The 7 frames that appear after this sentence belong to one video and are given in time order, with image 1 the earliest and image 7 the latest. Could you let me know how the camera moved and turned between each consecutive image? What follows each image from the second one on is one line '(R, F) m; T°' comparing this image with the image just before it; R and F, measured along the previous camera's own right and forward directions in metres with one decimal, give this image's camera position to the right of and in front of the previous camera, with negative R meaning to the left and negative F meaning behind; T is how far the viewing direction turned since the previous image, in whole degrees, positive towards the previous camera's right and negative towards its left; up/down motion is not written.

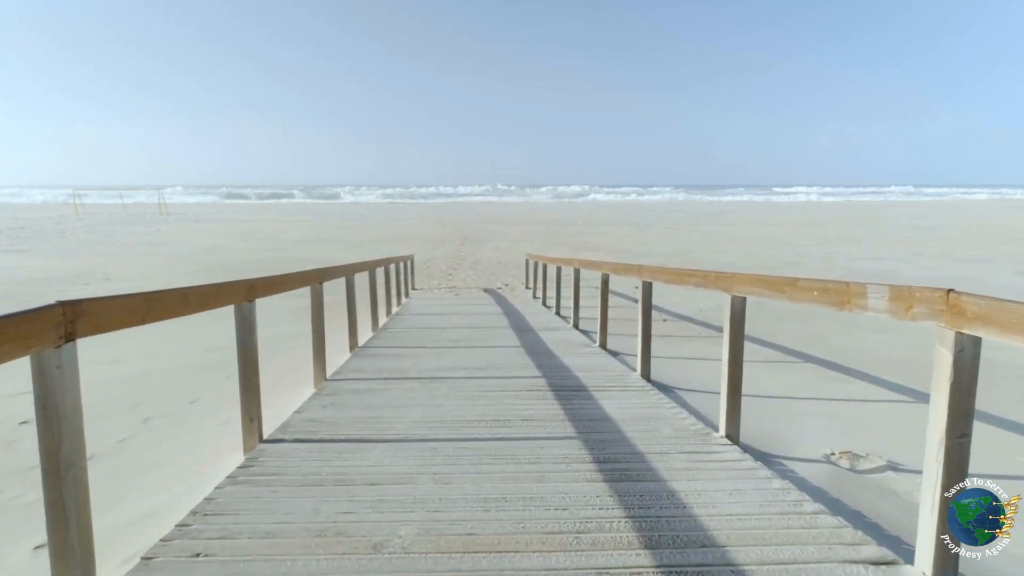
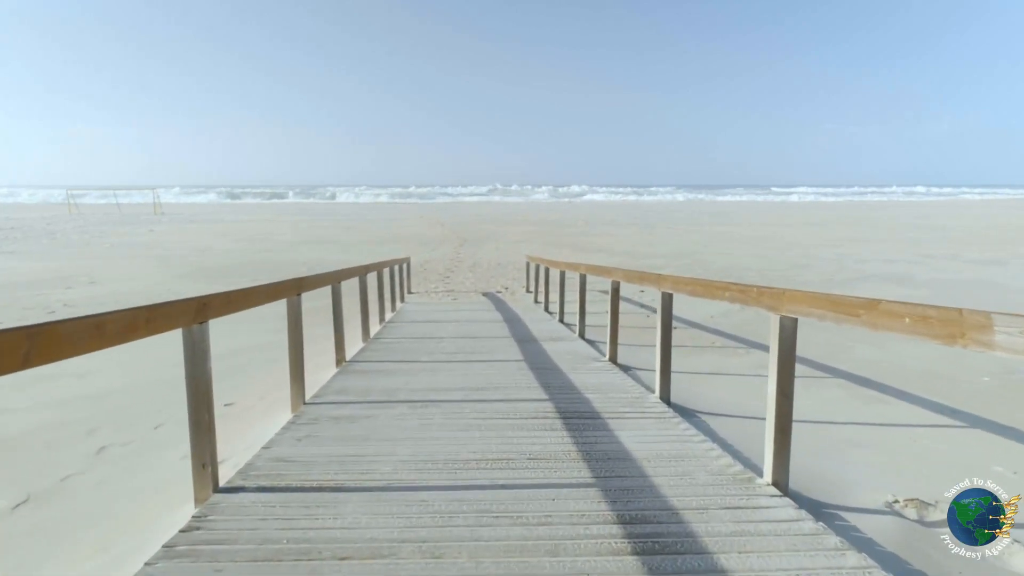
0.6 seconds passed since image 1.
(0.0, +0.4) m; 0°
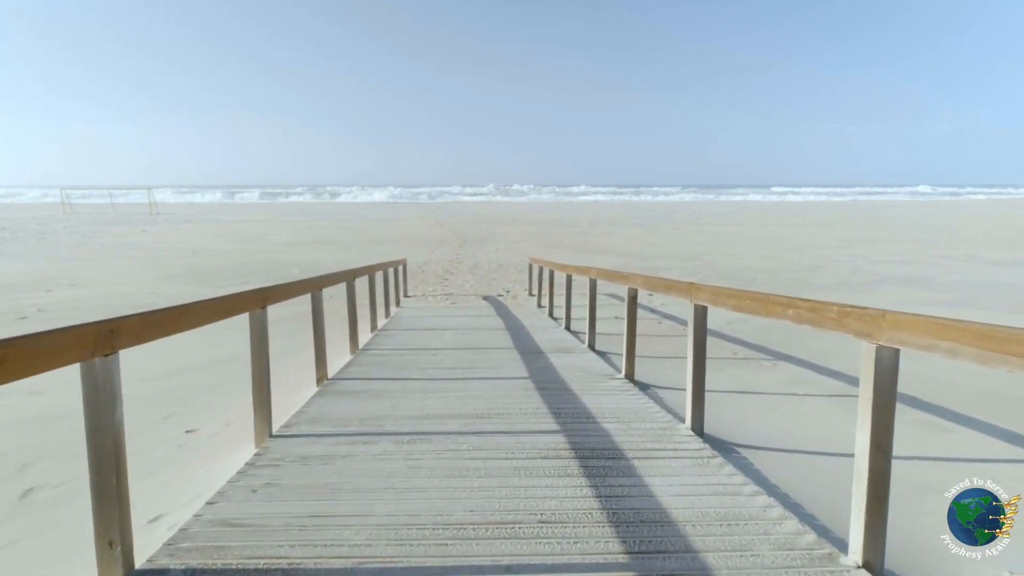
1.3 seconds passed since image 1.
(0.0, +0.5) m; 0°
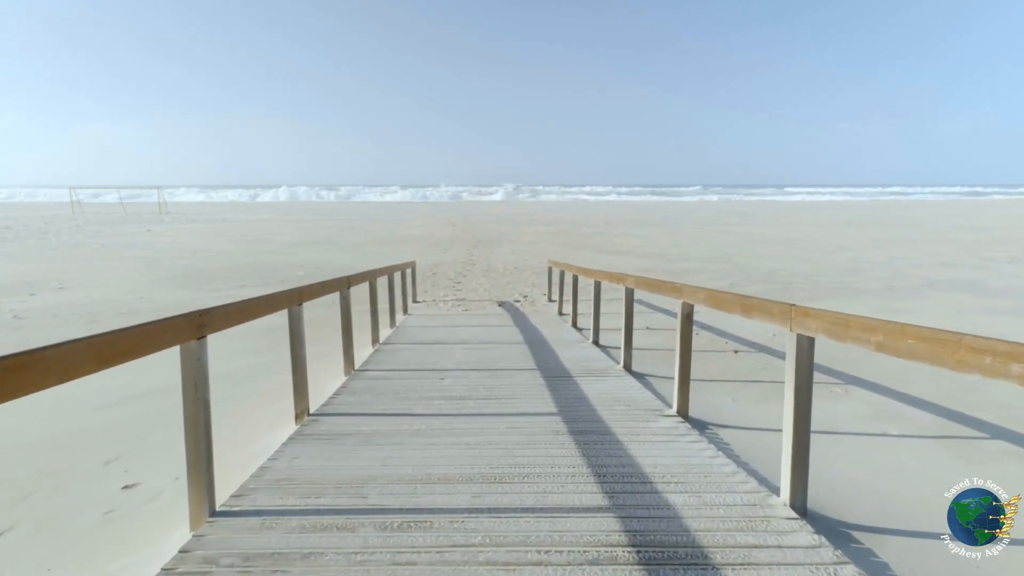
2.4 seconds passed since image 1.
(0.0, +0.7) m; -1°
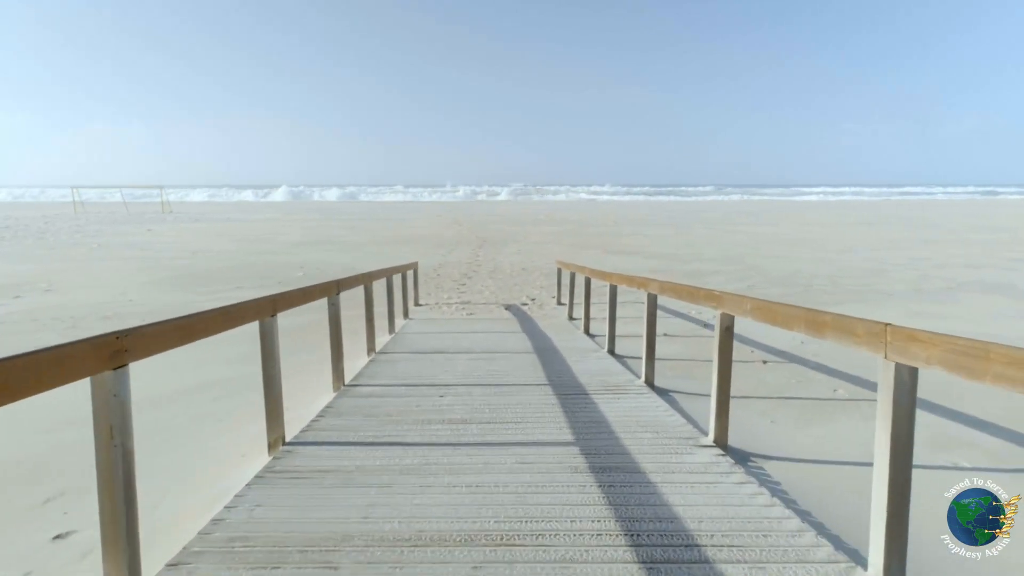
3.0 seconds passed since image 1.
(0.0, +0.4) m; 0°
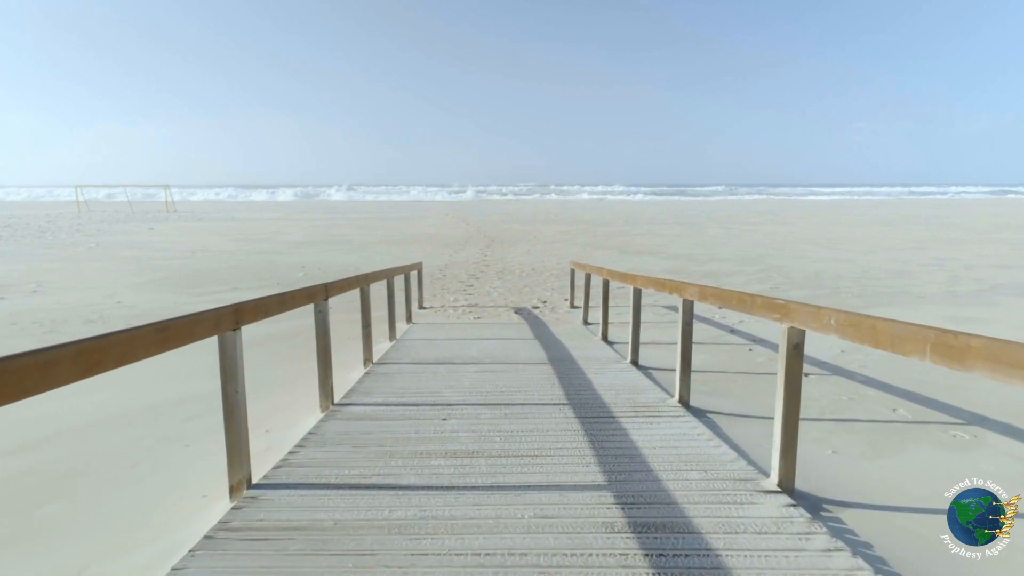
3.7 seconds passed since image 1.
(0.0, +0.5) m; -1°
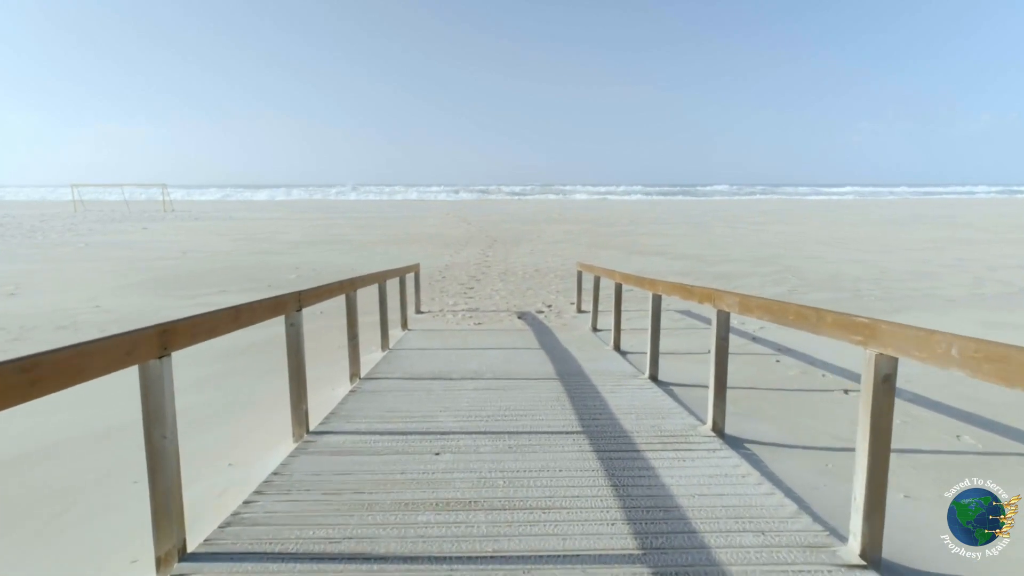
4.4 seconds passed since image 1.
(0.0, +0.5) m; 0°
